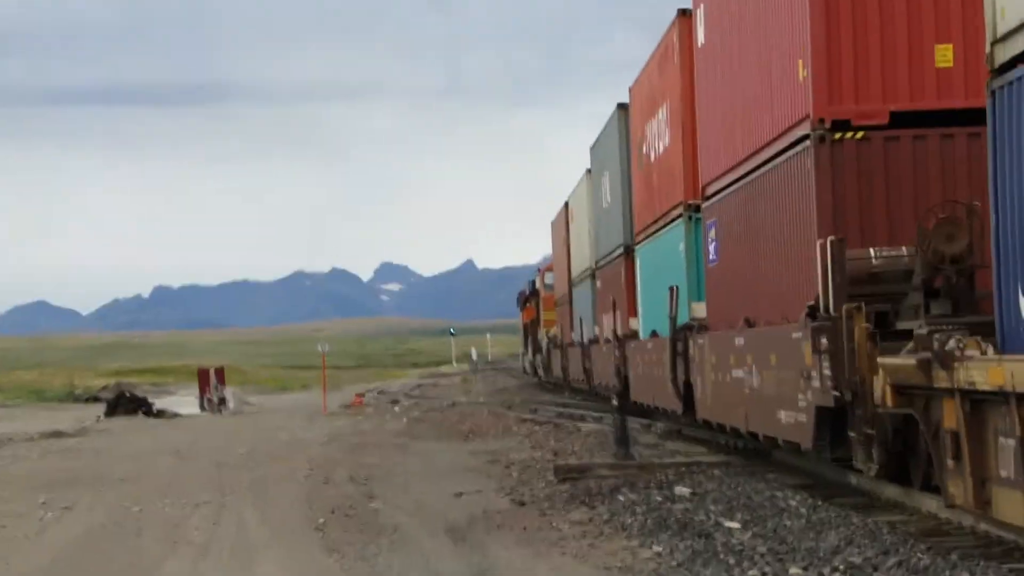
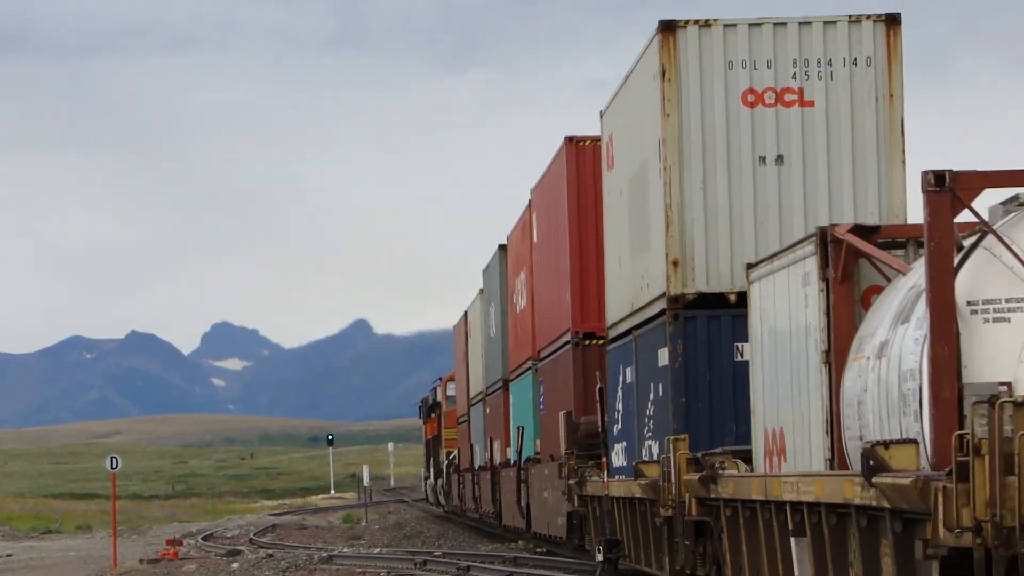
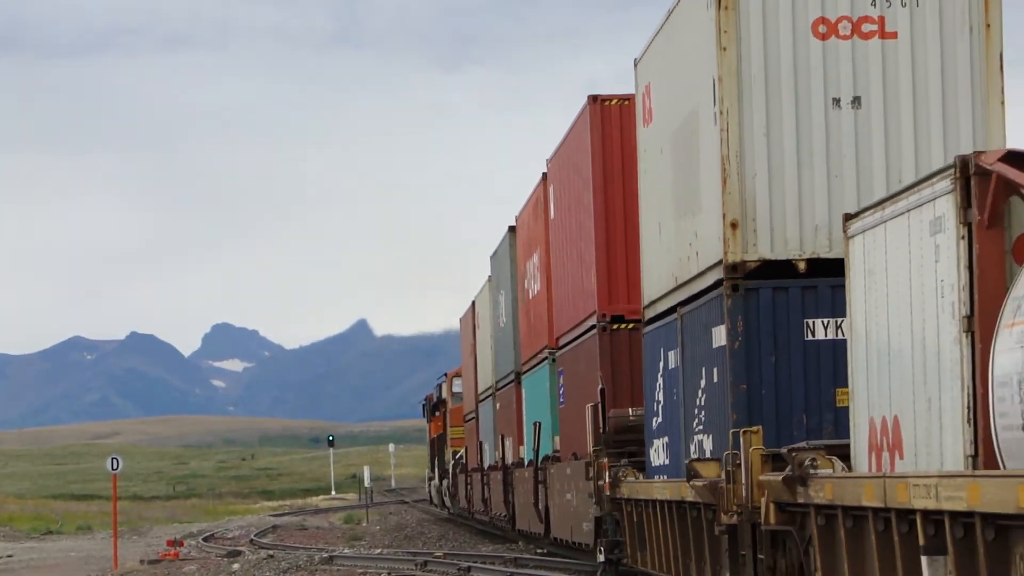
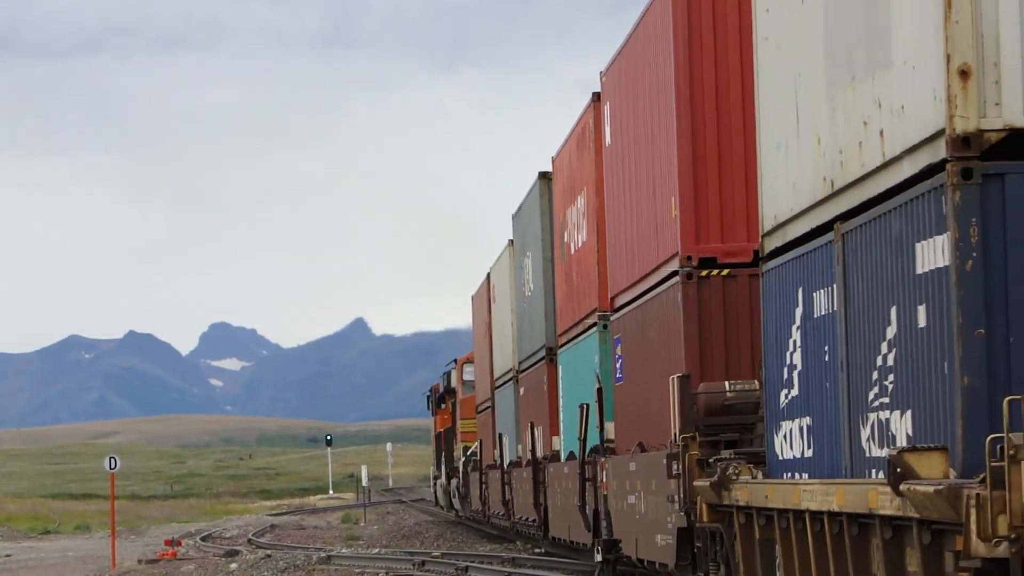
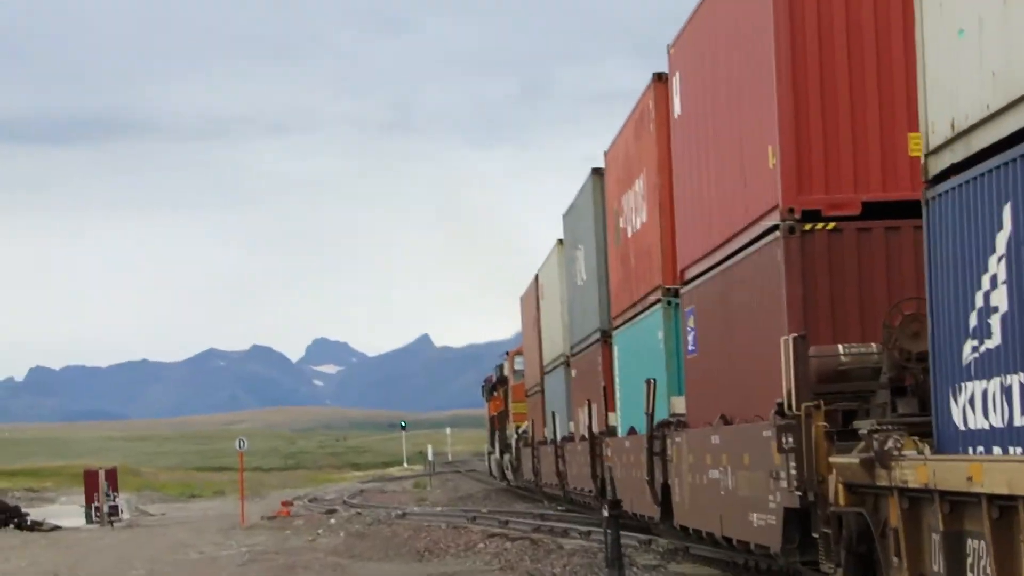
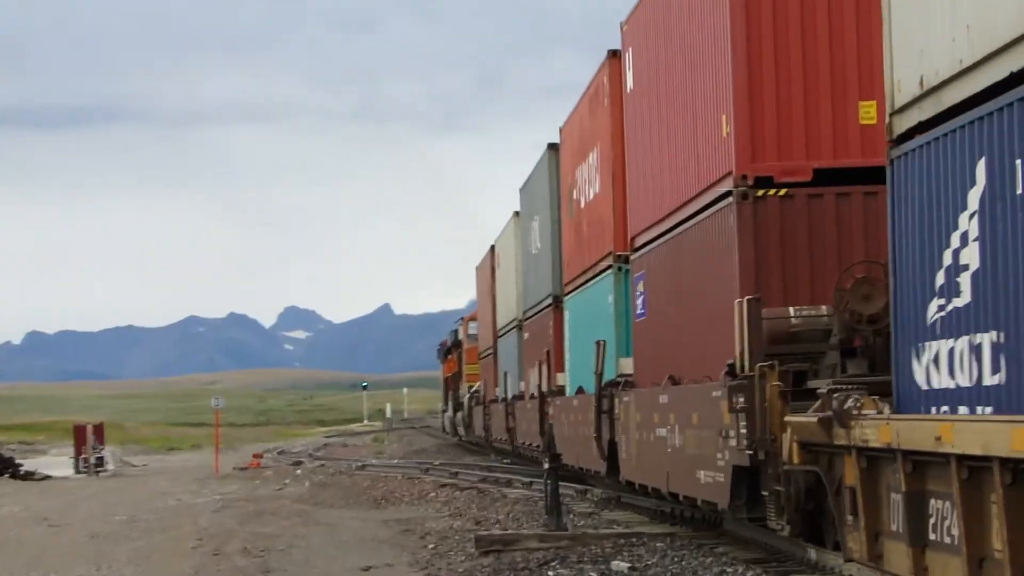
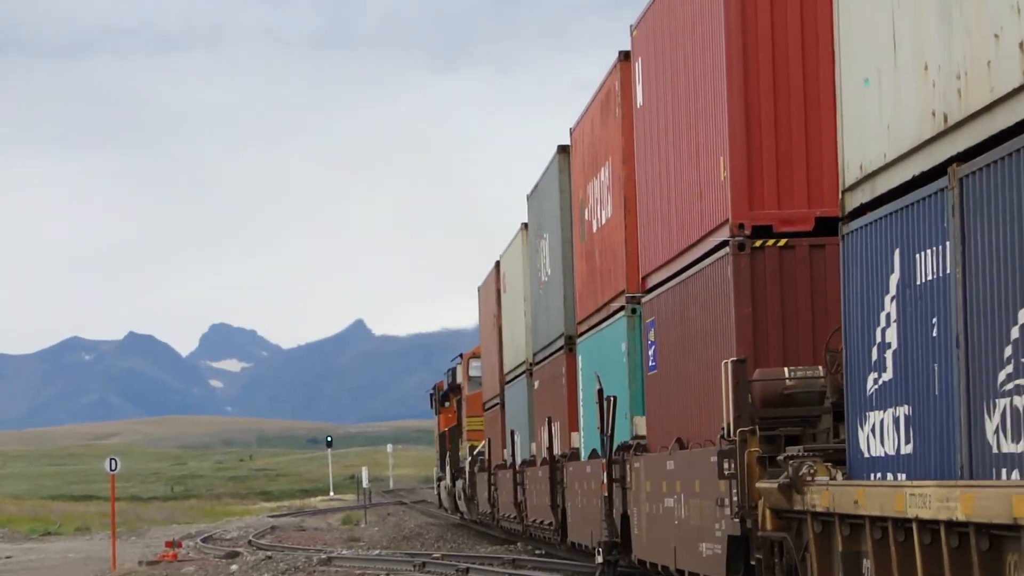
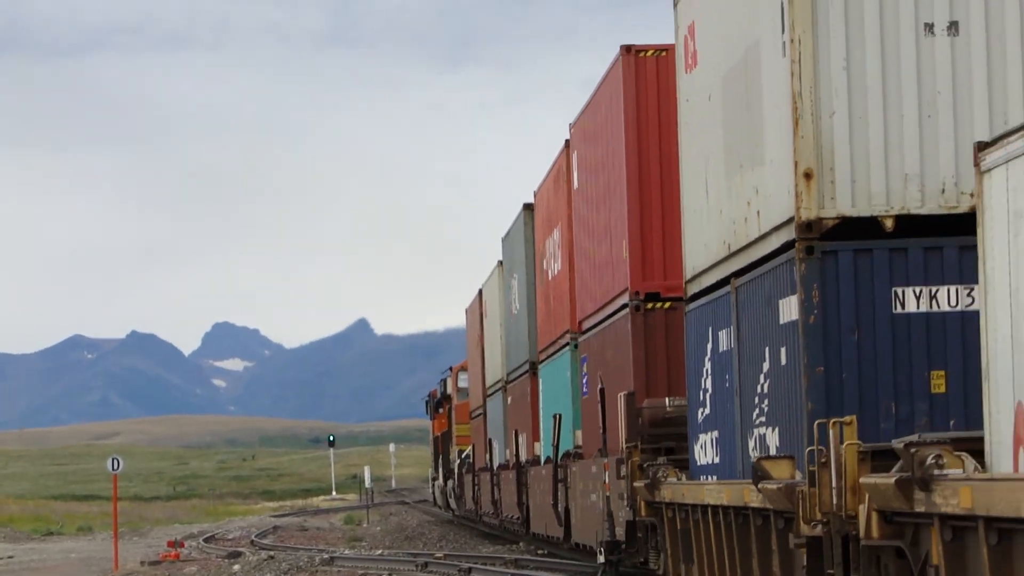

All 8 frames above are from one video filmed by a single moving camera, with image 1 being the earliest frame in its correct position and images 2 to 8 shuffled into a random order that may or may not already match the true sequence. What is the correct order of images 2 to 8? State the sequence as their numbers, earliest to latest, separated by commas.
6, 5, 7, 4, 8, 3, 2
